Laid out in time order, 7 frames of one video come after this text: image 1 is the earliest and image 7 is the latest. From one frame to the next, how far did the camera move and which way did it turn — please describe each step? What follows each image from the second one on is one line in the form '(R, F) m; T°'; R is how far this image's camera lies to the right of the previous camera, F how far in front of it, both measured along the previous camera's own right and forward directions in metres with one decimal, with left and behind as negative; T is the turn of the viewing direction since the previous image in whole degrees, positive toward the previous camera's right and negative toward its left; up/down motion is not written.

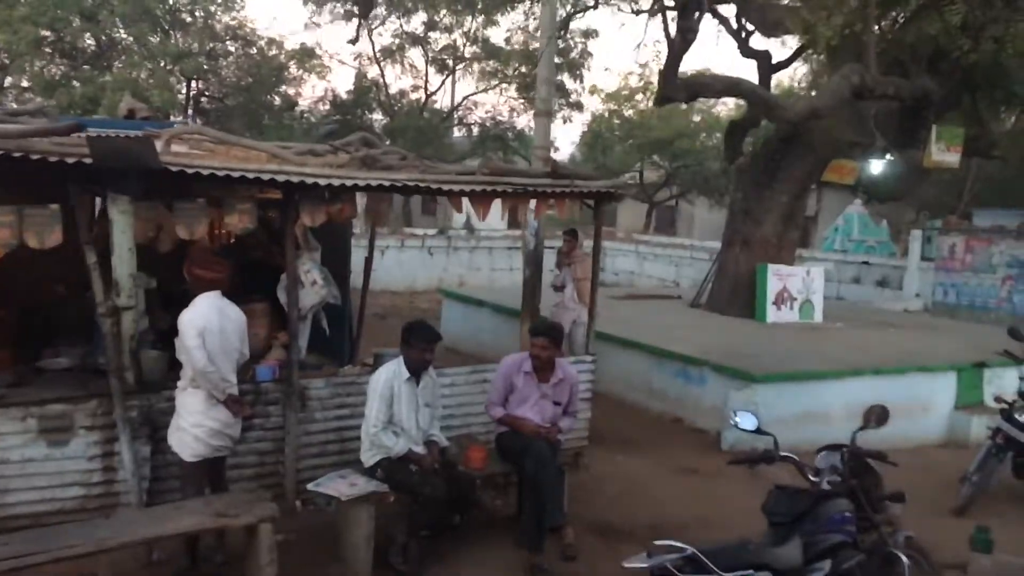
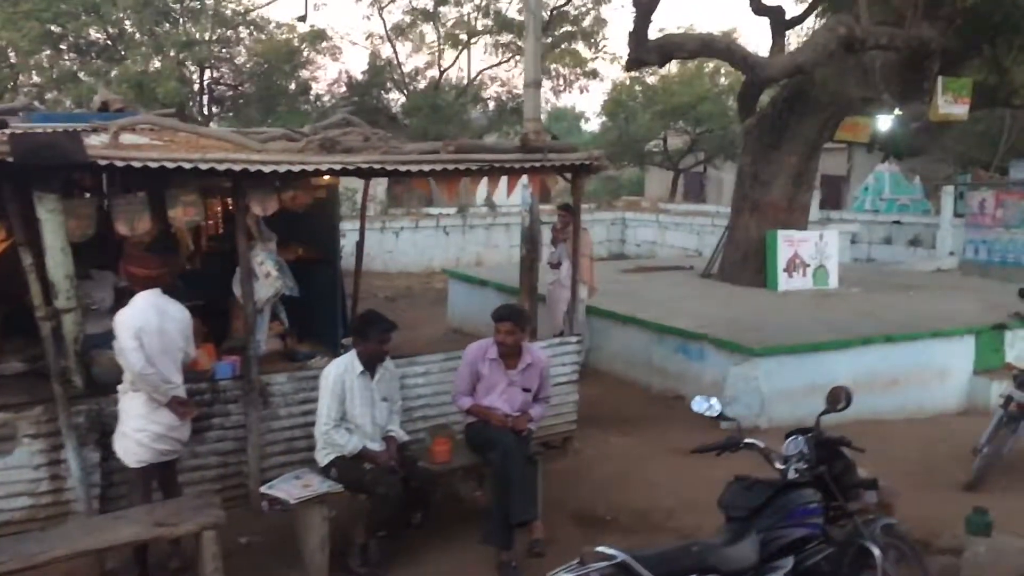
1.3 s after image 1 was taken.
(+0.4, +0.3) m; -2°
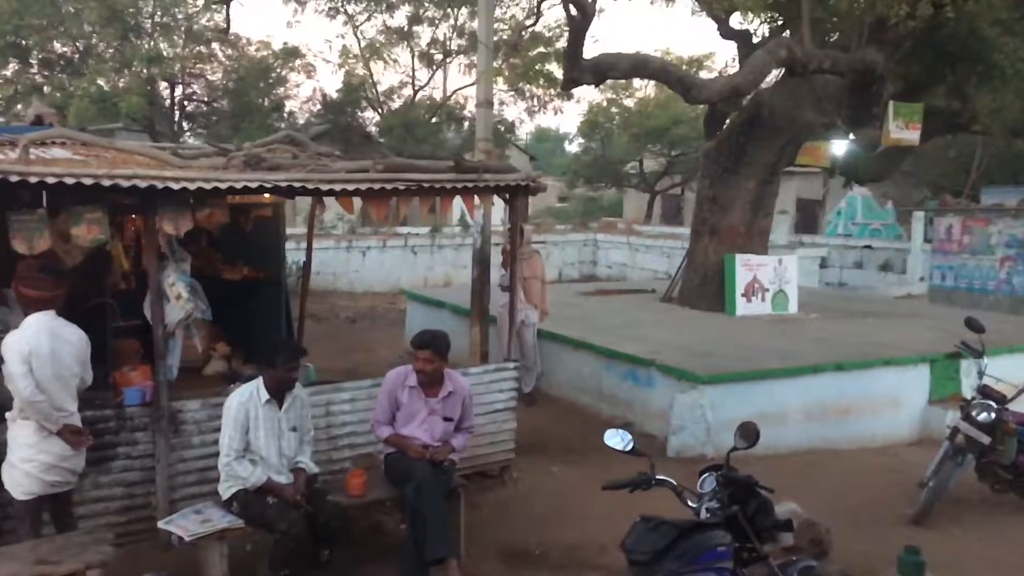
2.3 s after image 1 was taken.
(+0.3, +0.2) m; +1°
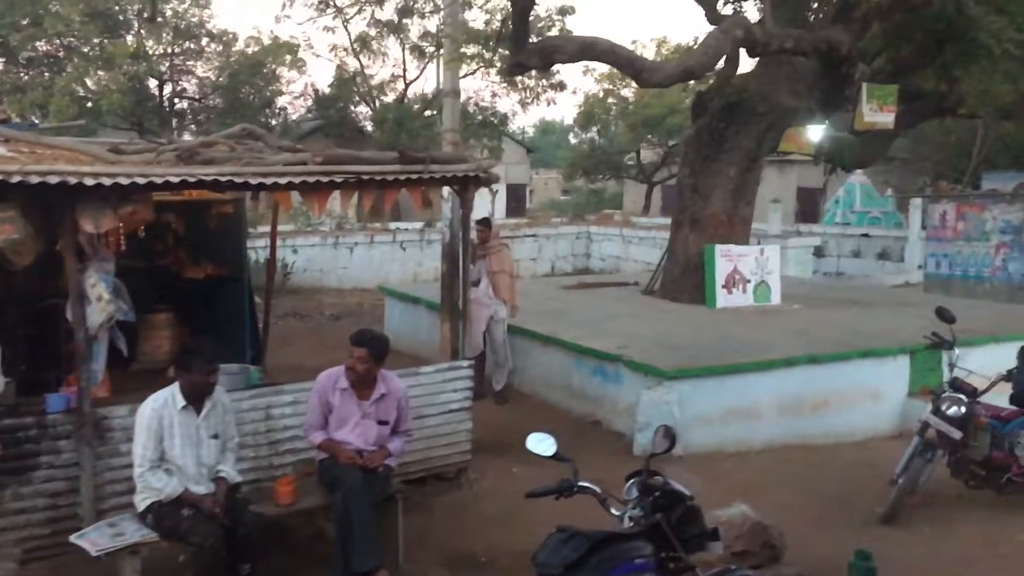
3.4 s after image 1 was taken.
(+0.4, +0.2) m; -1°
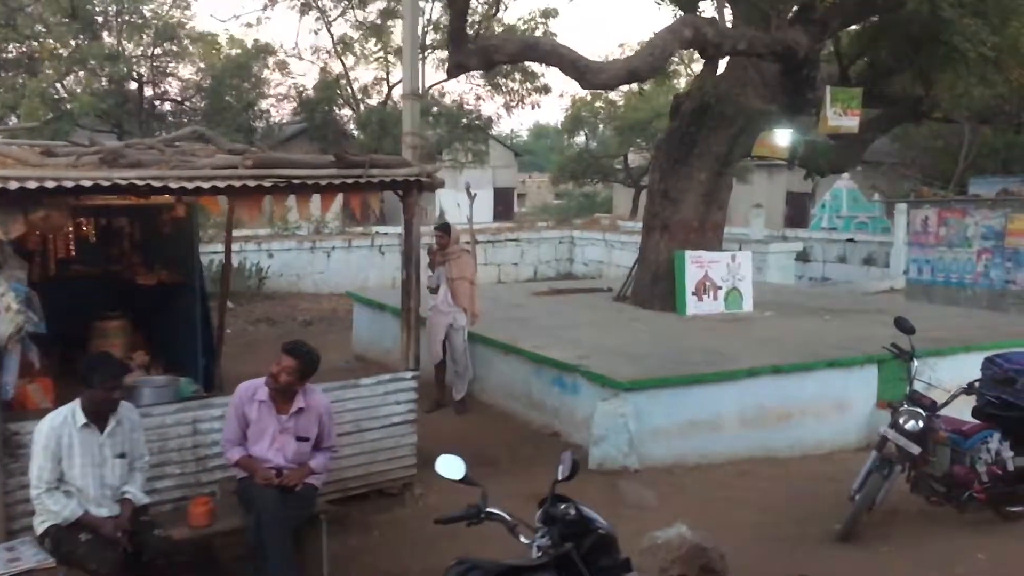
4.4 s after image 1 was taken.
(+0.3, +0.2) m; 0°
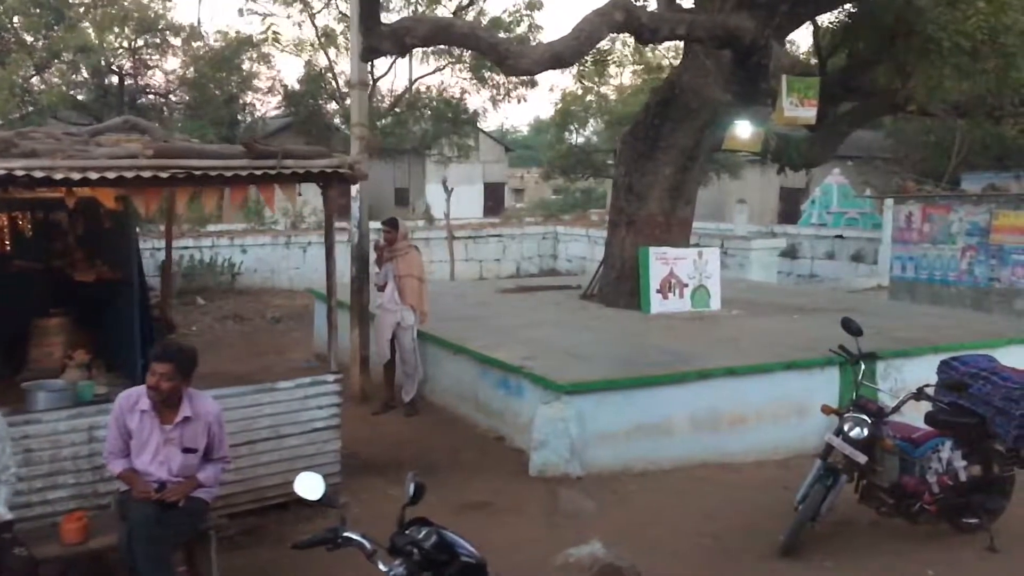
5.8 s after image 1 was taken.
(+0.5, +0.3) m; 0°
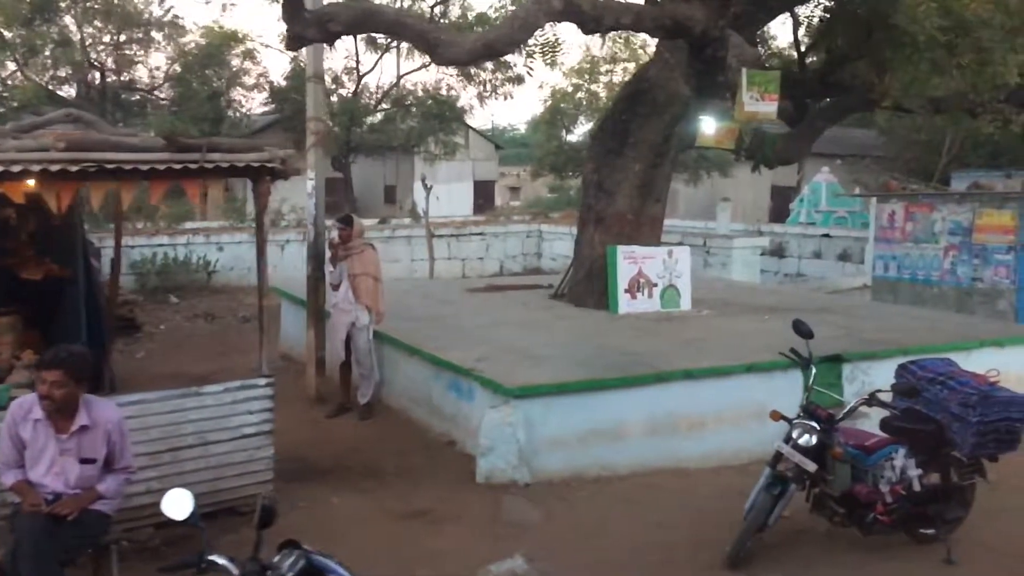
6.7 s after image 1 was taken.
(+0.4, +0.2) m; 0°
